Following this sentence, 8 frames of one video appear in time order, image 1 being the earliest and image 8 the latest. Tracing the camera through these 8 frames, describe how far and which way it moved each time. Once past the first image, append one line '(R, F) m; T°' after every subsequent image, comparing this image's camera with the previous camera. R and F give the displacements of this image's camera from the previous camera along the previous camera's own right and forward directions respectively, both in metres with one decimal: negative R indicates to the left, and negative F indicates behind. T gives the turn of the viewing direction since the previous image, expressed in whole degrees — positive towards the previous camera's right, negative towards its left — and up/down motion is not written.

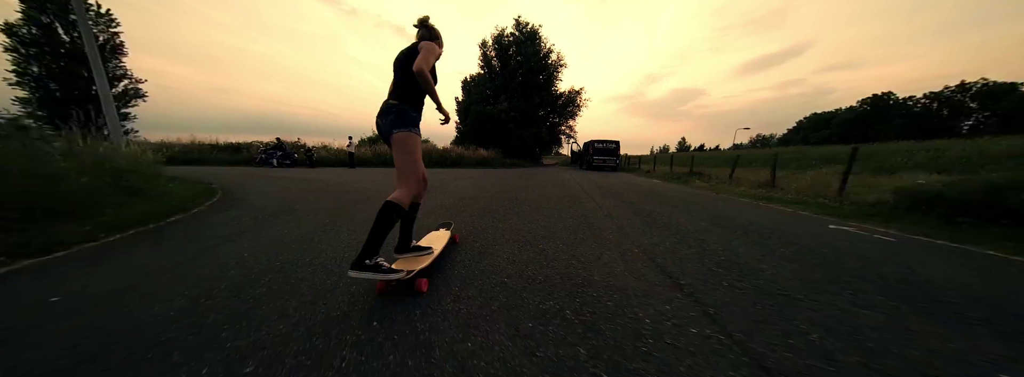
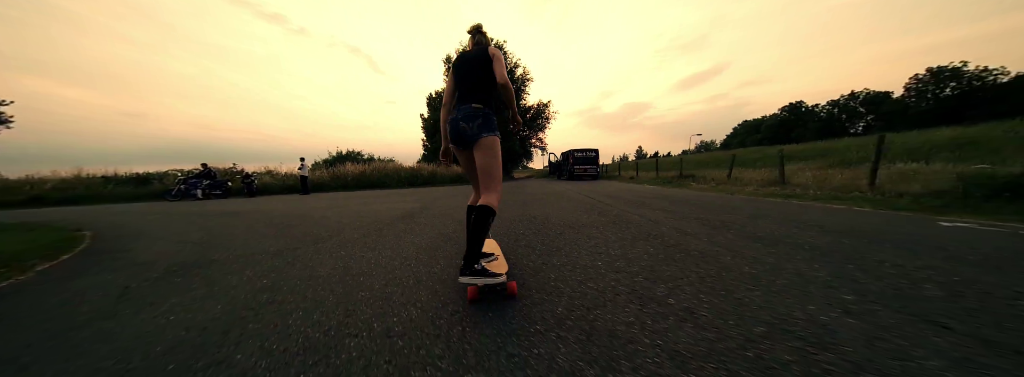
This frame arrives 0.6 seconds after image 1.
(-0.7, +1.2) m; +7°
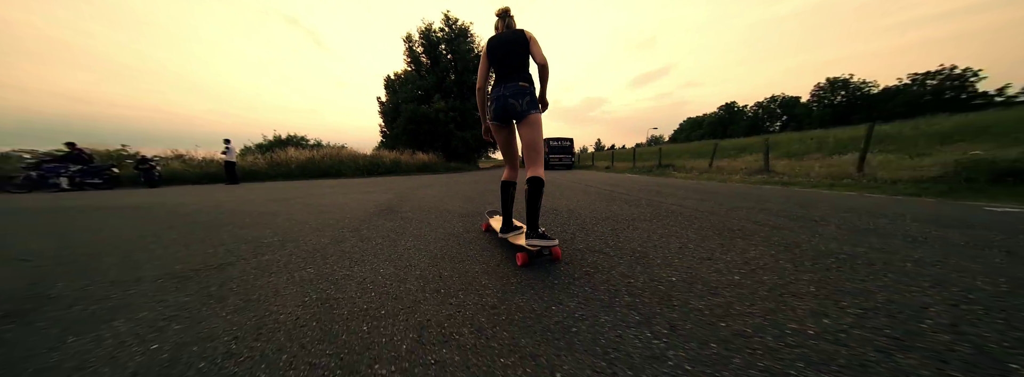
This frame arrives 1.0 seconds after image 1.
(-0.7, +0.9) m; +8°
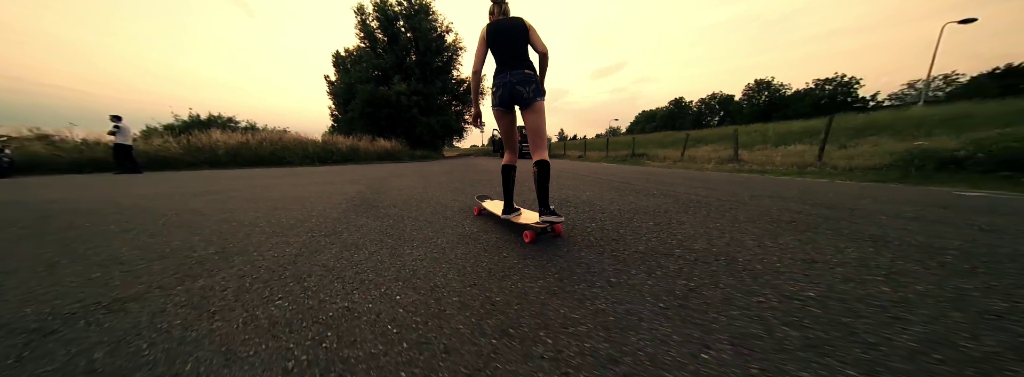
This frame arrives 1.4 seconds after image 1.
(-0.5, +0.5) m; +8°
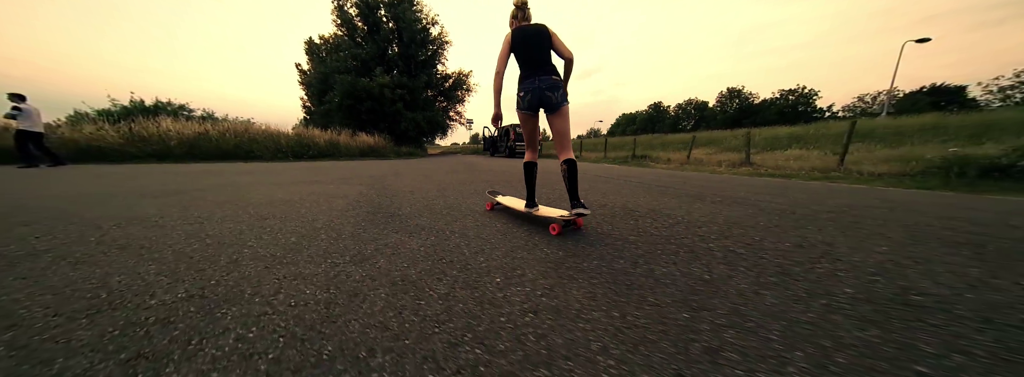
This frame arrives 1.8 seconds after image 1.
(-0.8, +0.6) m; +4°
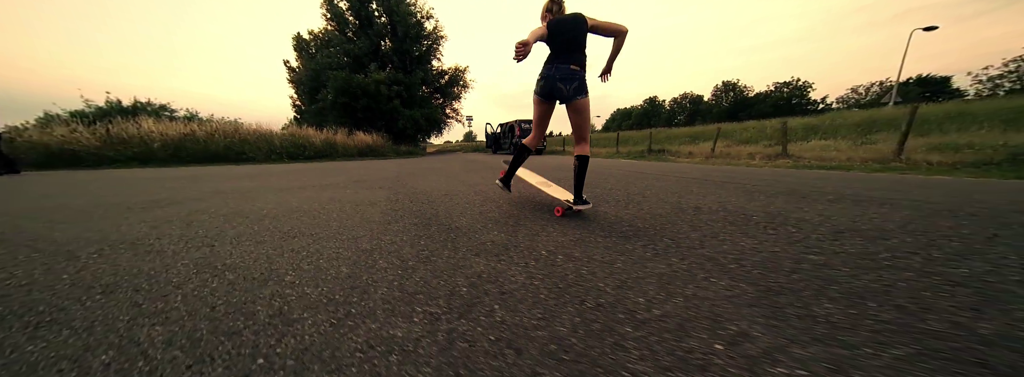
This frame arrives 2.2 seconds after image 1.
(-0.8, +0.6) m; +1°
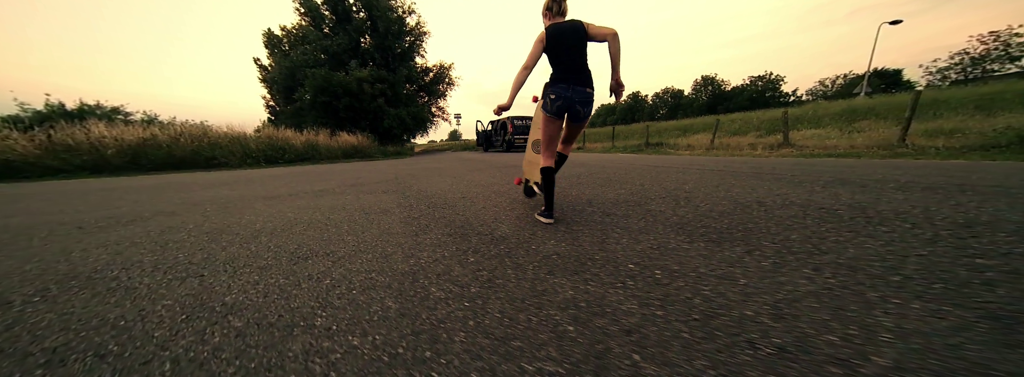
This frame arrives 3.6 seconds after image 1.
(-0.5, +0.4) m; +3°
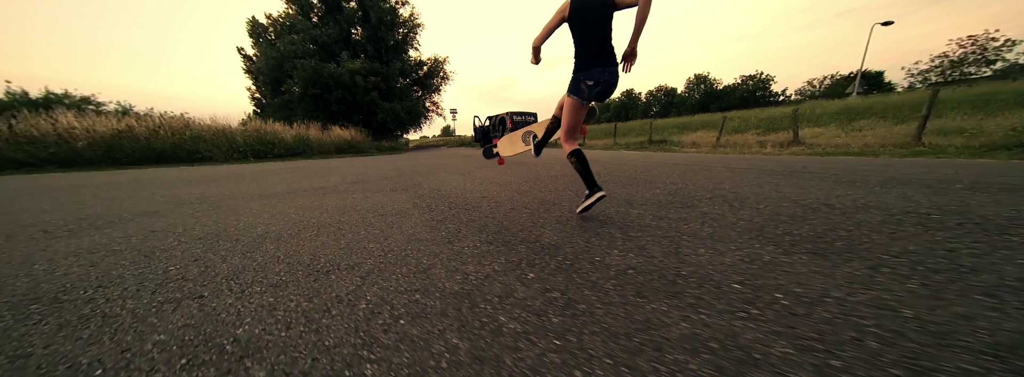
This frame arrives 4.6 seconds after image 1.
(-0.4, +0.3) m; +2°
